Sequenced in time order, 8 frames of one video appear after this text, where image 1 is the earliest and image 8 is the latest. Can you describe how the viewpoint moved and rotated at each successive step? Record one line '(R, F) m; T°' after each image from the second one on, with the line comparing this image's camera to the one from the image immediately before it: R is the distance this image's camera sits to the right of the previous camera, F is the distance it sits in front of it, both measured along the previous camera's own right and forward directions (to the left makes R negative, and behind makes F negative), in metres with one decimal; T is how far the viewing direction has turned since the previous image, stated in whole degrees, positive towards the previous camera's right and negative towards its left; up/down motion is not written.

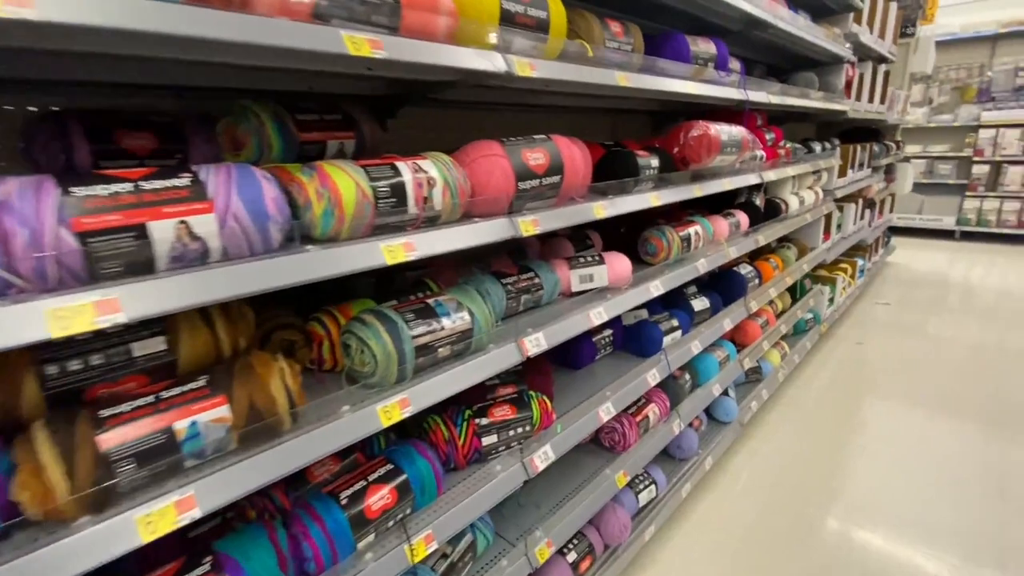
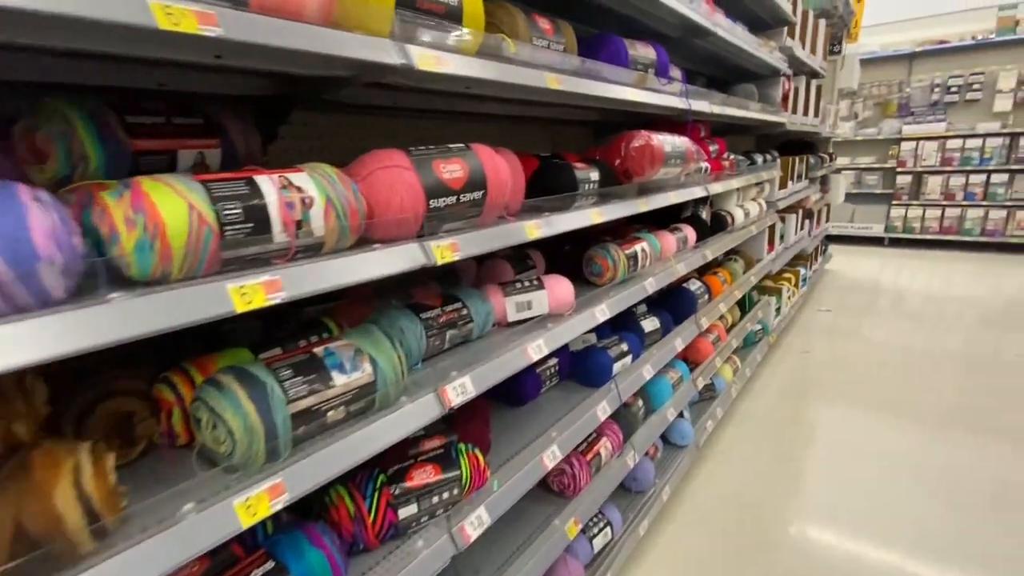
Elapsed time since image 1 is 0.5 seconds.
(+0.1, +0.2) m; +5°
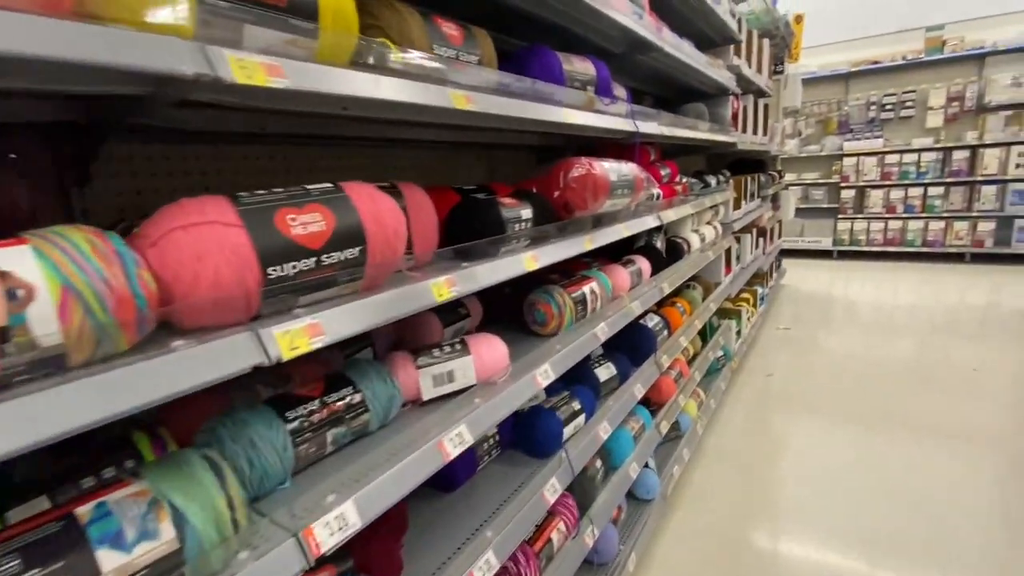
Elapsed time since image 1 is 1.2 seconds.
(+0.1, +0.3) m; +4°
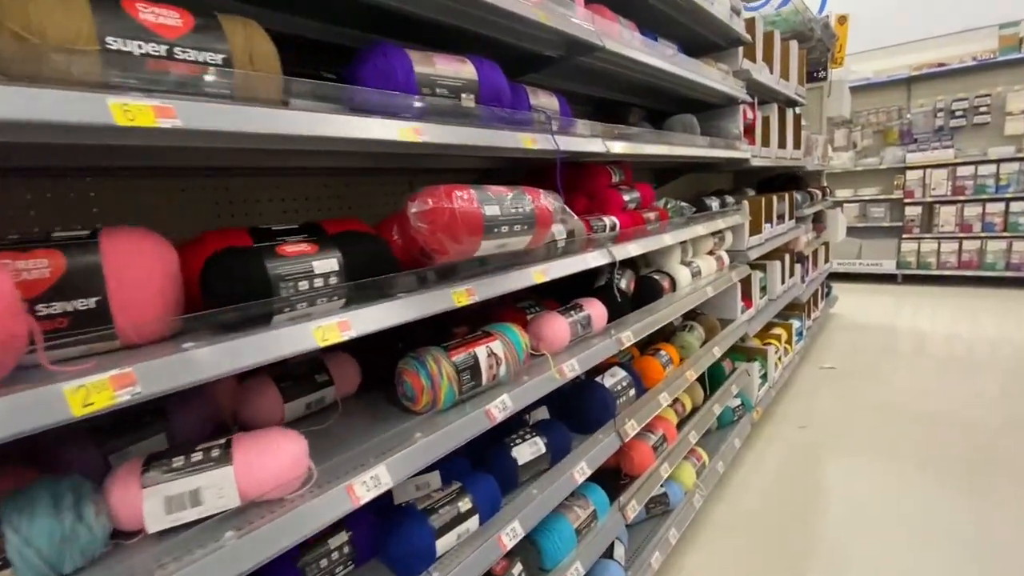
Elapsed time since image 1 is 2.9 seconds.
(+0.4, +0.3) m; -6°
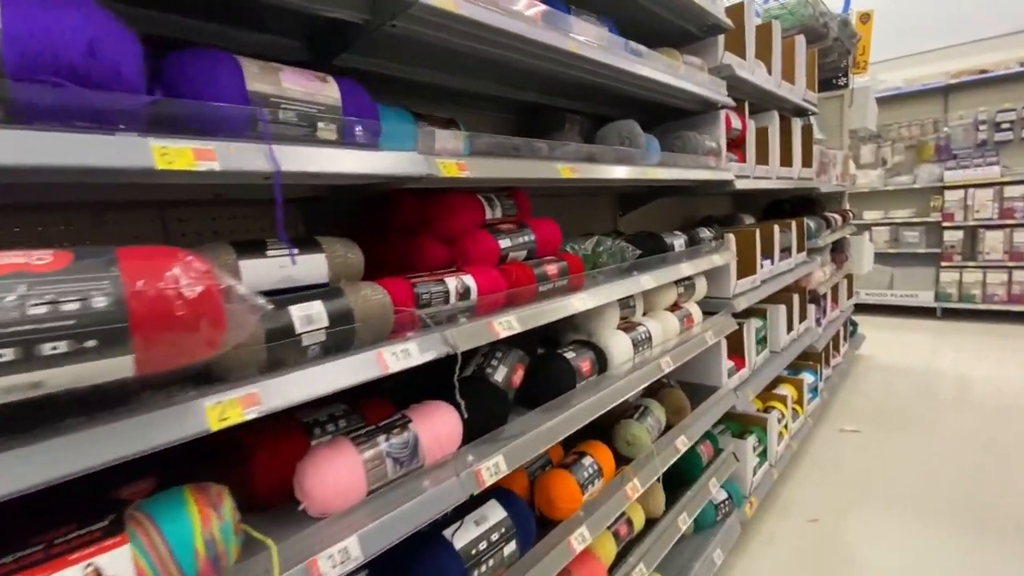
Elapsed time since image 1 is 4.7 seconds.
(+0.5, +0.6) m; -3°
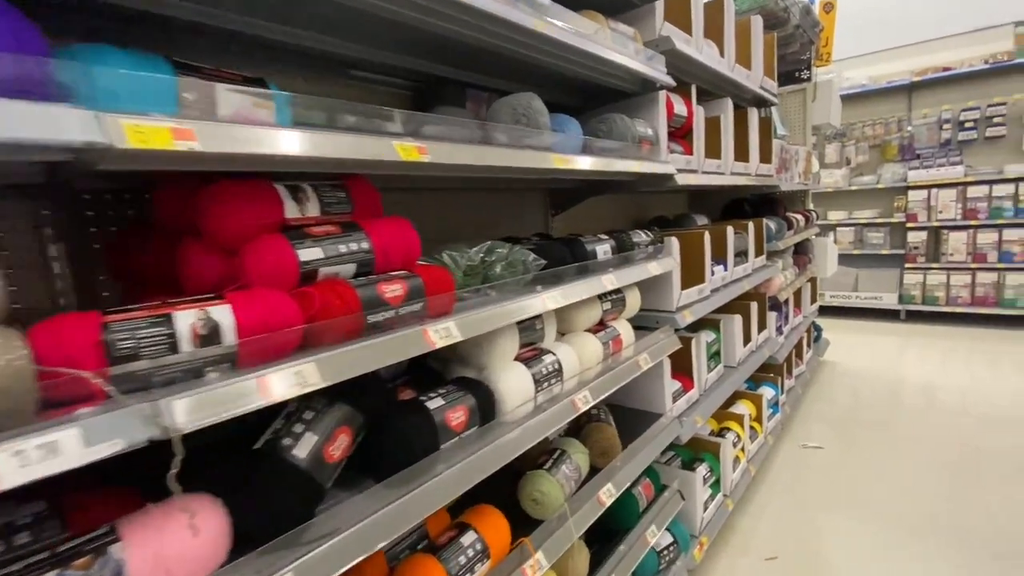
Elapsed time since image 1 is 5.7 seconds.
(+0.3, +0.3) m; +3°
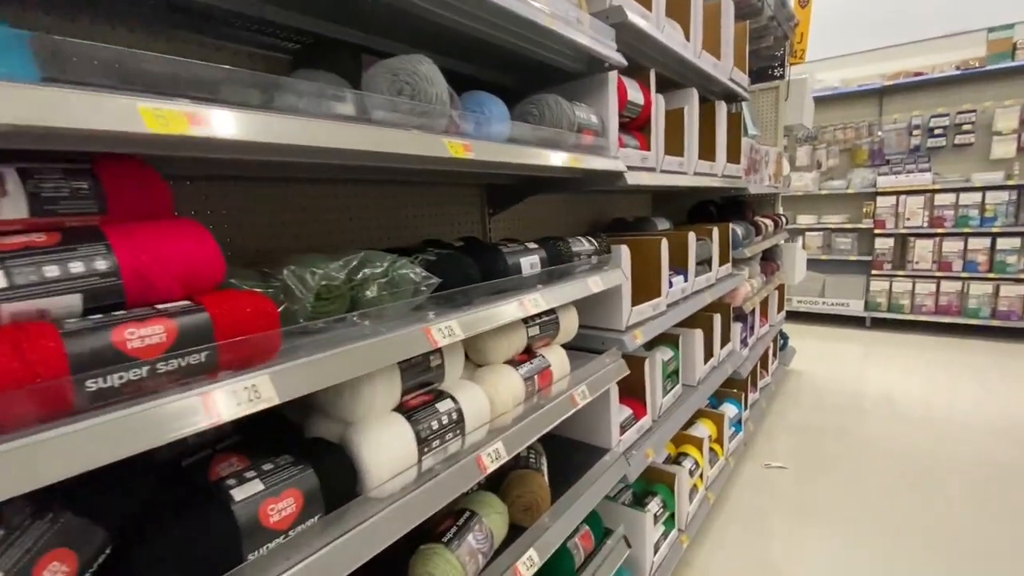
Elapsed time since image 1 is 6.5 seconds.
(+0.2, +0.3) m; +3°
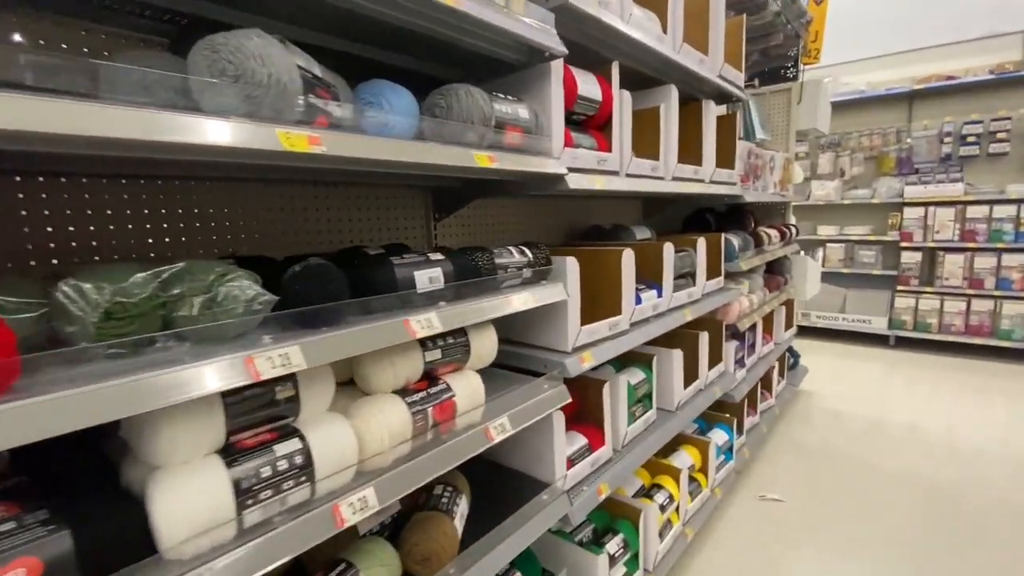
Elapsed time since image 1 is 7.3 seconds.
(+0.3, +0.2) m; -3°
